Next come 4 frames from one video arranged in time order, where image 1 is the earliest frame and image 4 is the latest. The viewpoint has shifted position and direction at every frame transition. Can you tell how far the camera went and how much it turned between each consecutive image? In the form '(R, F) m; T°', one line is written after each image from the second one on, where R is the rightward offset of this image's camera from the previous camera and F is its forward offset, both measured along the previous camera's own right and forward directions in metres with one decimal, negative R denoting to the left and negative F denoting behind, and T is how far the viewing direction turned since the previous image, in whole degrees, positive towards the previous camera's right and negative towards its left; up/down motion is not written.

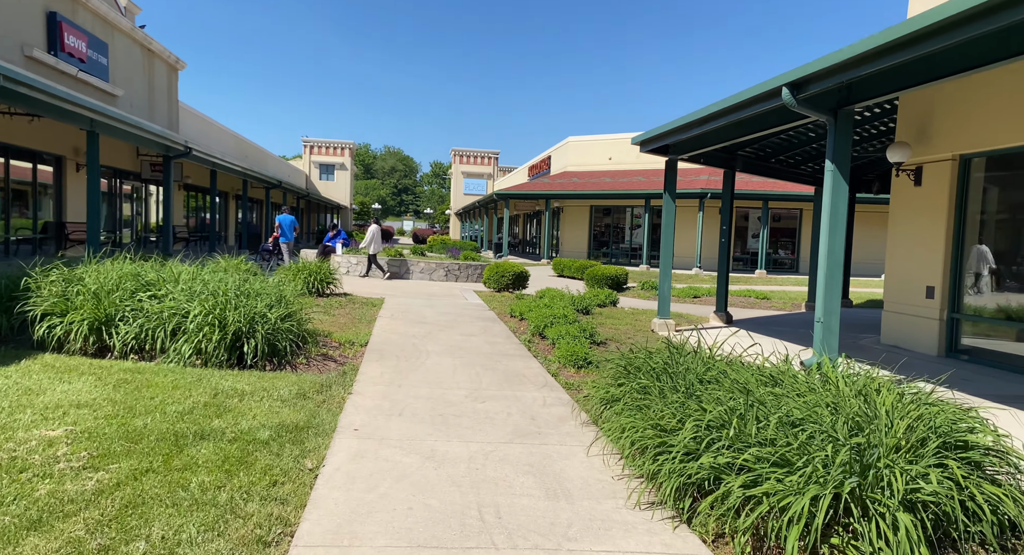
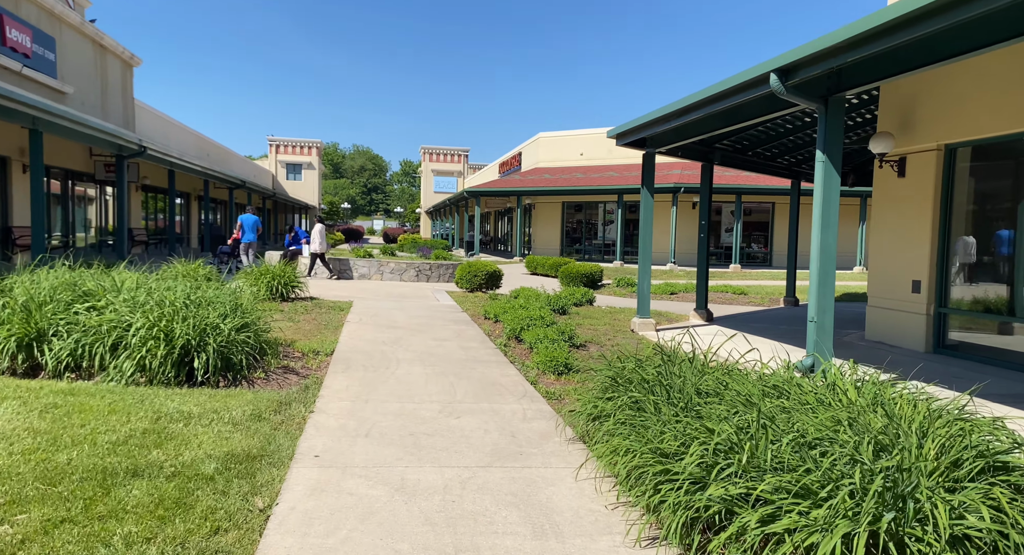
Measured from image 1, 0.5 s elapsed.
(0.0, +0.3) m; +3°
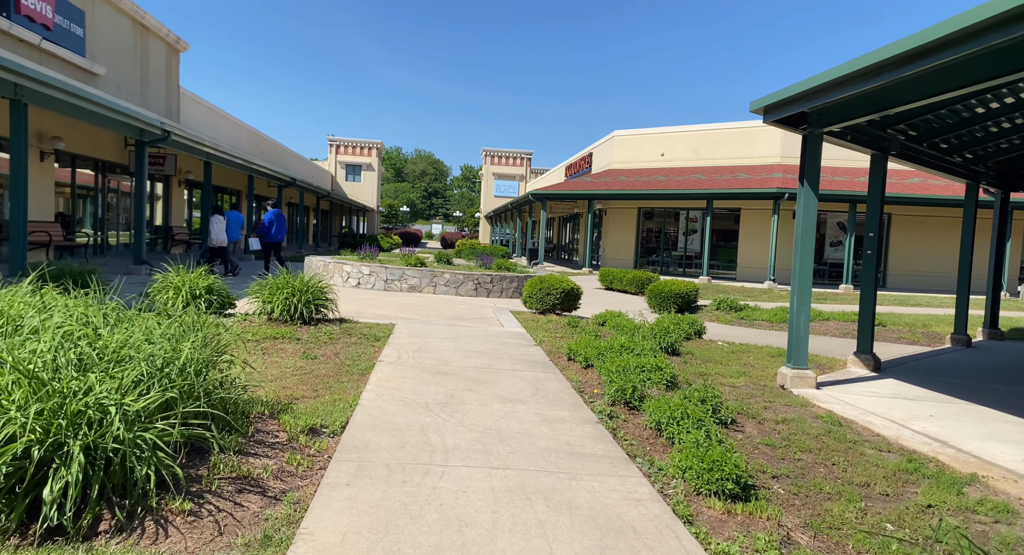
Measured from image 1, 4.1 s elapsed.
(-0.5, +2.3) m; -6°
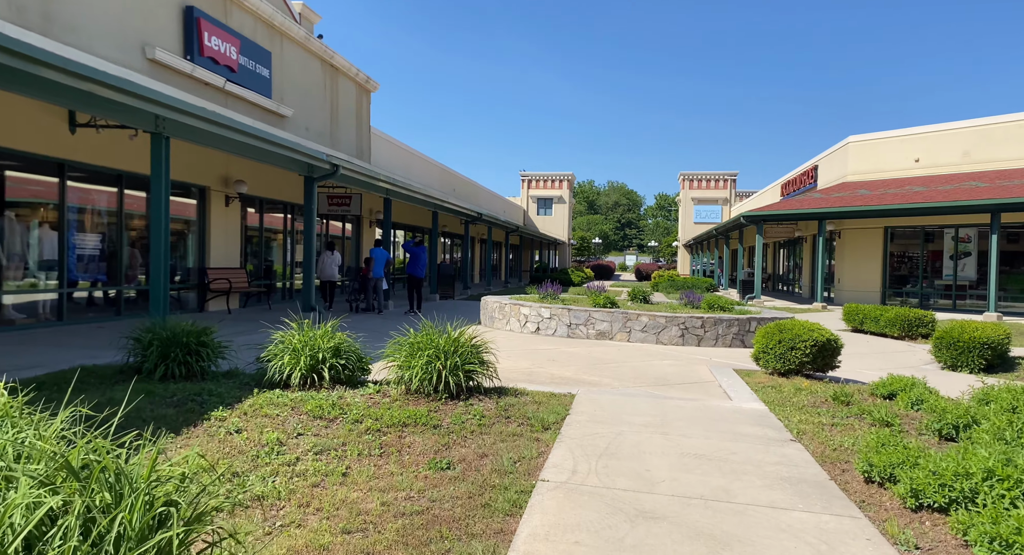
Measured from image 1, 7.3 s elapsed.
(-0.3, +2.0) m; -20°
